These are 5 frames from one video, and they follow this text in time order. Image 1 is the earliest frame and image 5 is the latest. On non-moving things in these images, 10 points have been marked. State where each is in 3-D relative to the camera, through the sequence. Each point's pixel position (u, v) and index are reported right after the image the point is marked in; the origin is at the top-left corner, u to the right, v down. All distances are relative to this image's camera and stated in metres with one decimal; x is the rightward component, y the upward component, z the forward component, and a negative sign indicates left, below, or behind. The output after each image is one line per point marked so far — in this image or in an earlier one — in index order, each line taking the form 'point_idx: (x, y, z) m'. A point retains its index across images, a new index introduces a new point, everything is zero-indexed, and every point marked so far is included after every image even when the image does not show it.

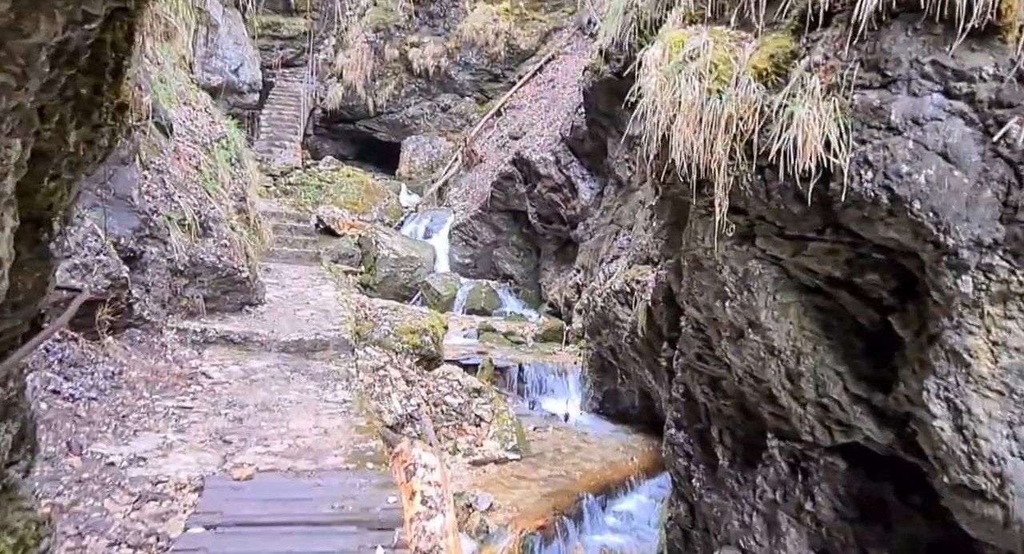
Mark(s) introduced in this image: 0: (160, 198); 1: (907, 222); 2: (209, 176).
0: (-2.7, +0.6, +4.6) m
1: (+1.3, +0.2, +1.9) m
2: (-3.0, +1.0, +5.8) m
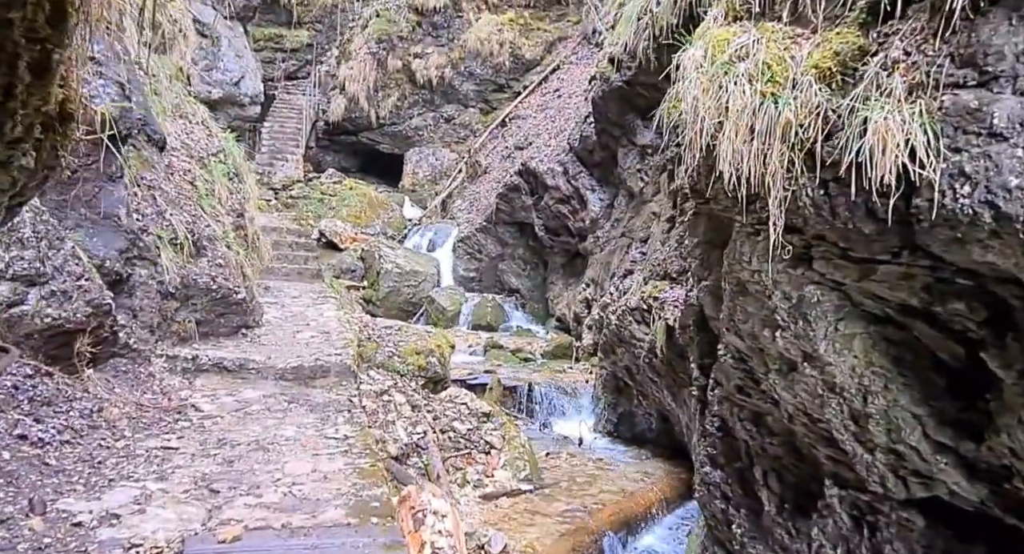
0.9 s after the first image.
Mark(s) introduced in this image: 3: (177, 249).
0: (-2.6, +0.4, +4.3) m
1: (+1.3, +0.1, +1.6) m
2: (-2.9, +0.8, +5.5) m
3: (-2.6, +0.2, +4.5) m
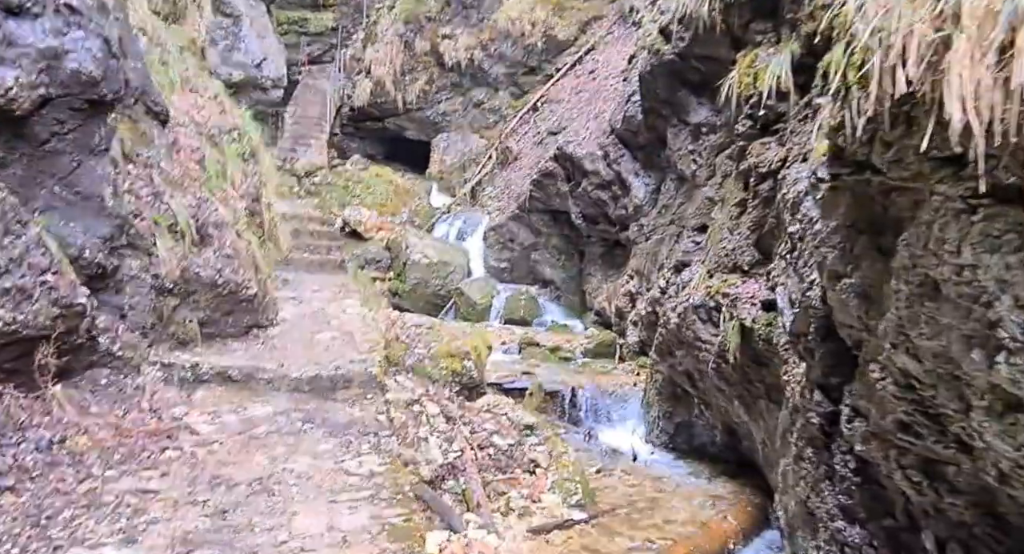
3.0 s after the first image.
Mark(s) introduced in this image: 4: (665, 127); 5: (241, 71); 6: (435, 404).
0: (-2.3, +0.5, +3.7) m
1: (+1.6, +0.1, +0.8) m
2: (-2.5, +0.9, +4.9) m
3: (-2.2, +0.3, +3.9) m
4: (+2.2, +2.2, +8.5) m
5: (-5.2, +3.9, +11.3) m
6: (-0.6, -1.0, +4.7) m
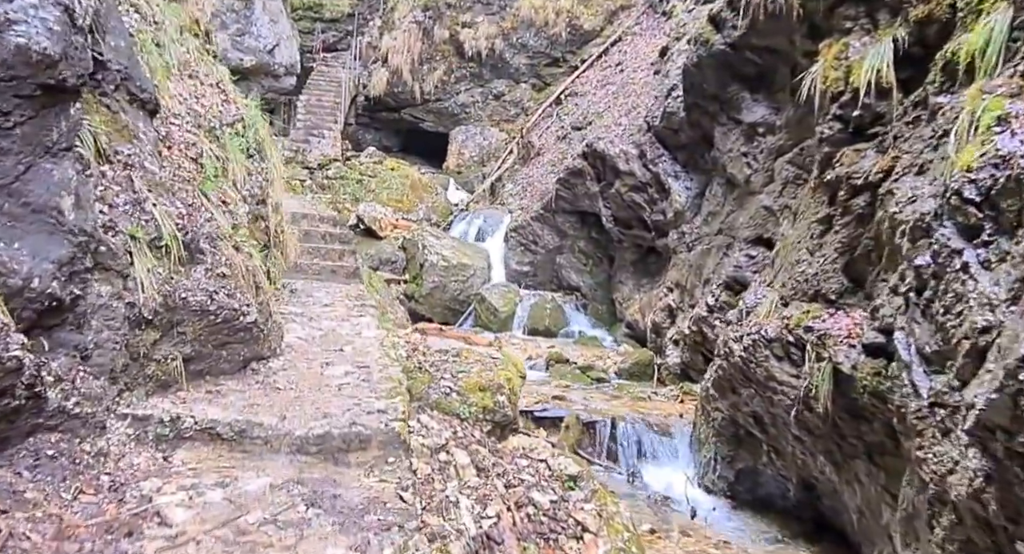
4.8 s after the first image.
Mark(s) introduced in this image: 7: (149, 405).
0: (-2.0, +0.3, +3.0) m
1: (+1.8, -0.2, 0.0) m
2: (-2.1, +0.7, +4.2) m
3: (-1.9, +0.1, +3.2) m
4: (+2.7, +2.0, +7.7) m
5: (-4.7, +3.9, +10.5) m
6: (-0.3, -1.2, +4.0) m
7: (-1.8, -0.6, +2.9) m
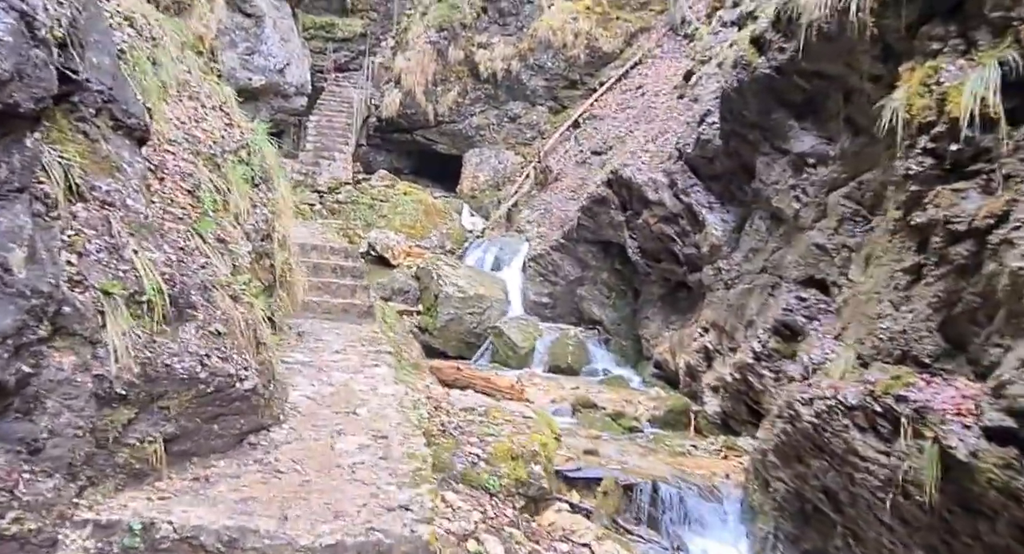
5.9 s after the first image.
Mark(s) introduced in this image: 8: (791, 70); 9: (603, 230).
0: (-1.7, +0.1, +2.4) m
1: (+2.0, -0.4, -0.6) m
2: (-1.8, +0.4, +3.6) m
3: (-1.6, -0.2, +2.6) m
4: (+3.0, +1.5, +7.2) m
5: (-4.3, +3.5, +10.1) m
6: (-0.1, -1.5, +3.3) m
7: (-1.6, -0.9, +2.3) m
8: (+2.9, +2.1, +5.9) m
9: (+1.6, +0.8, +10.3) m
